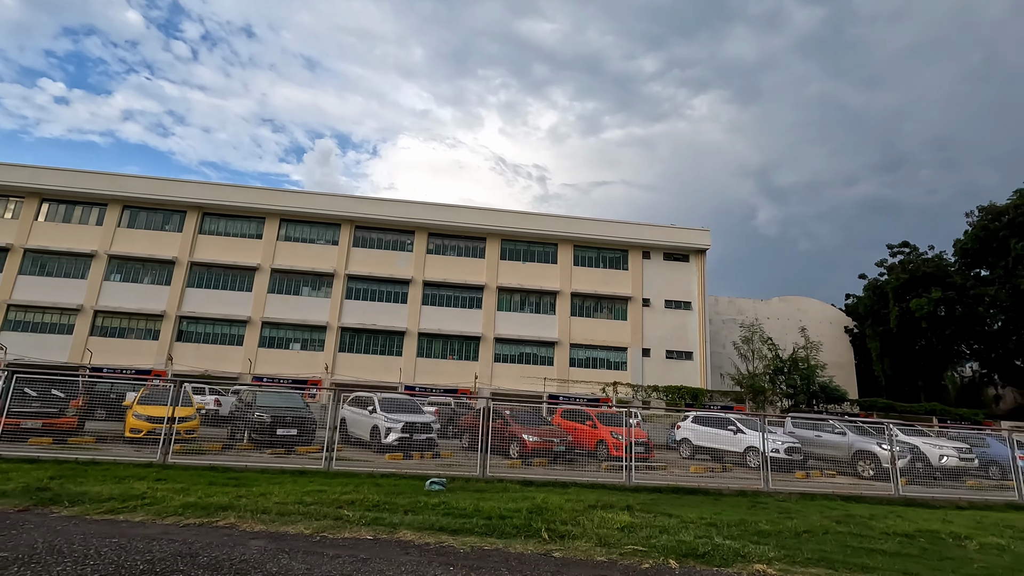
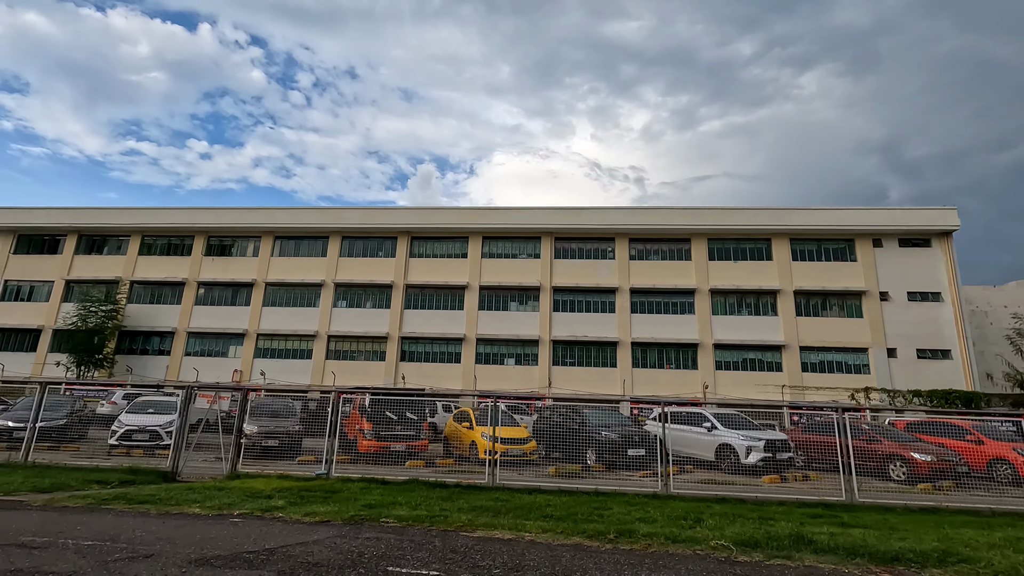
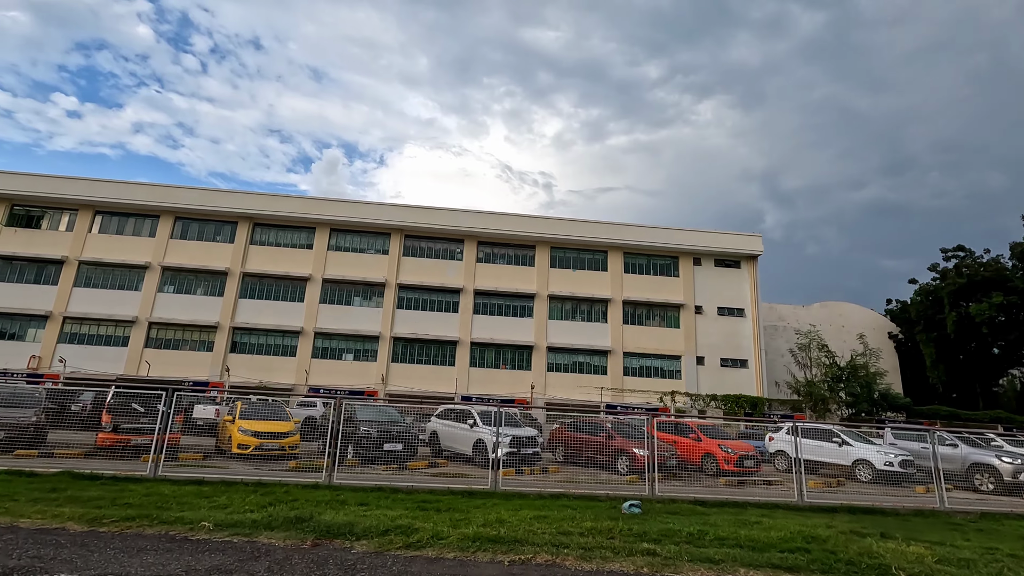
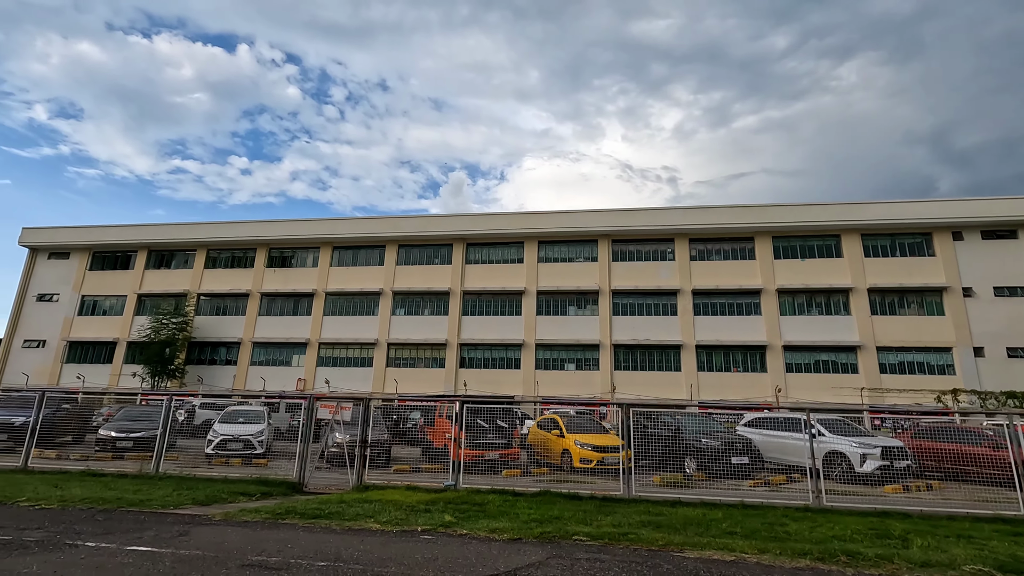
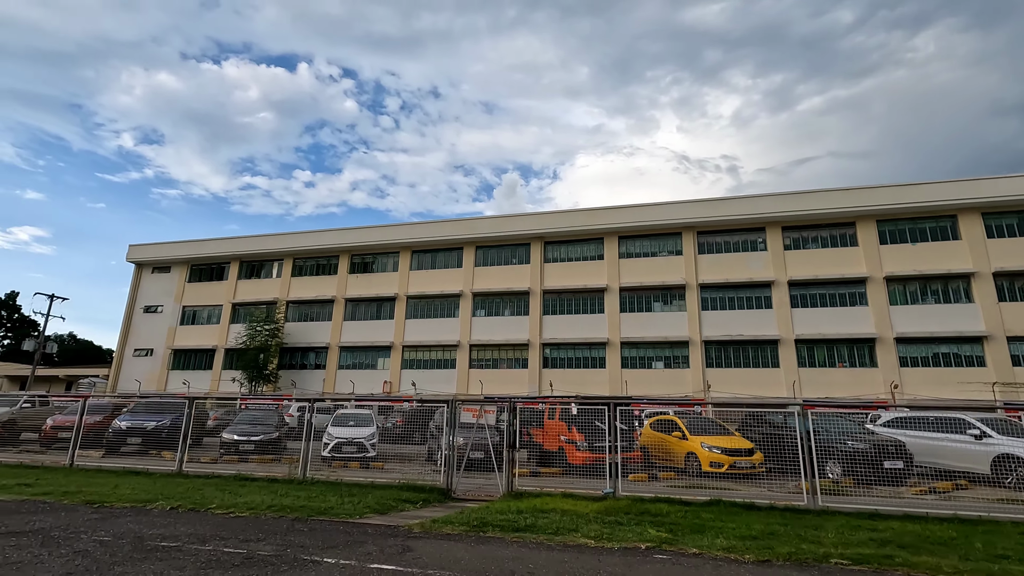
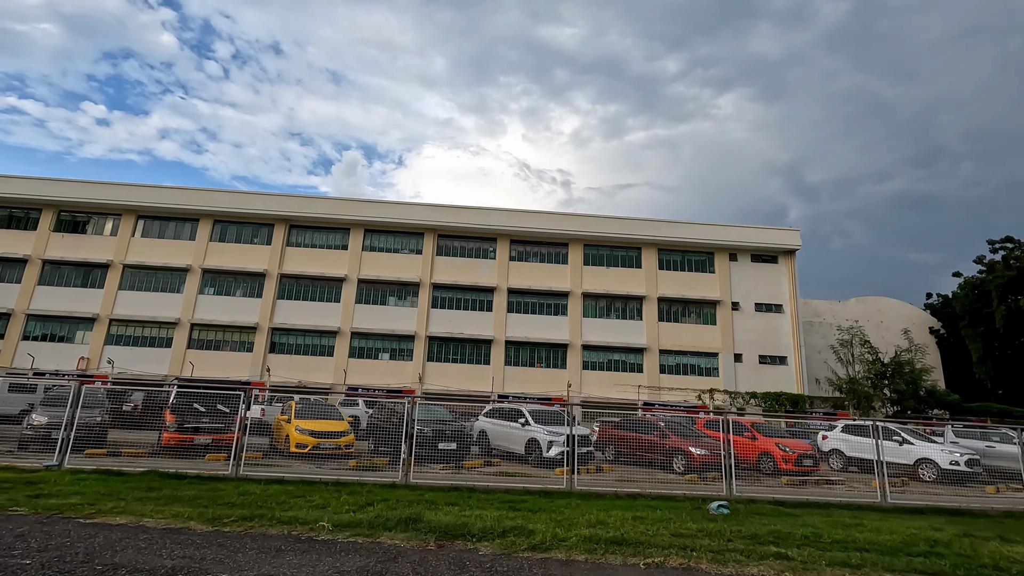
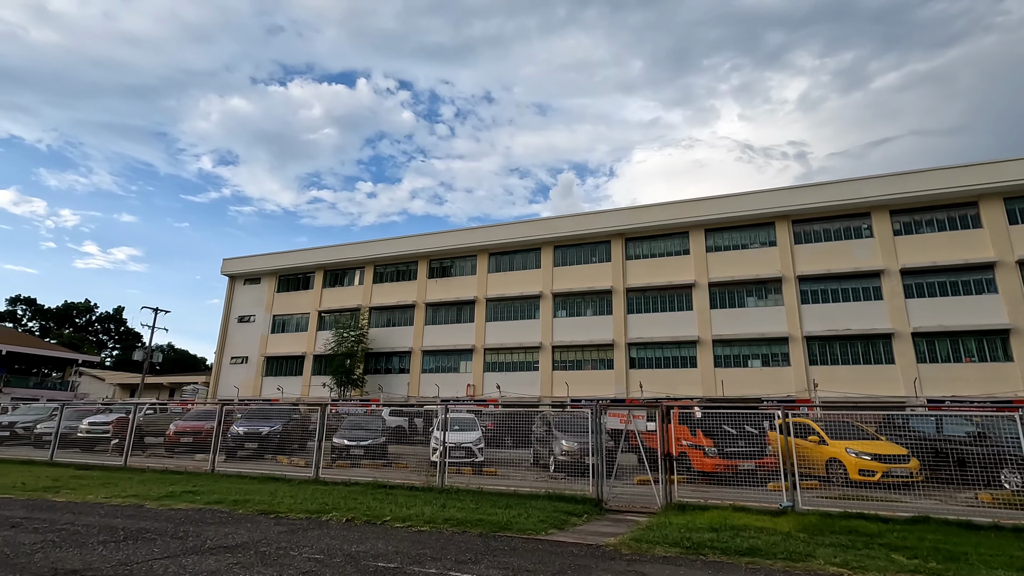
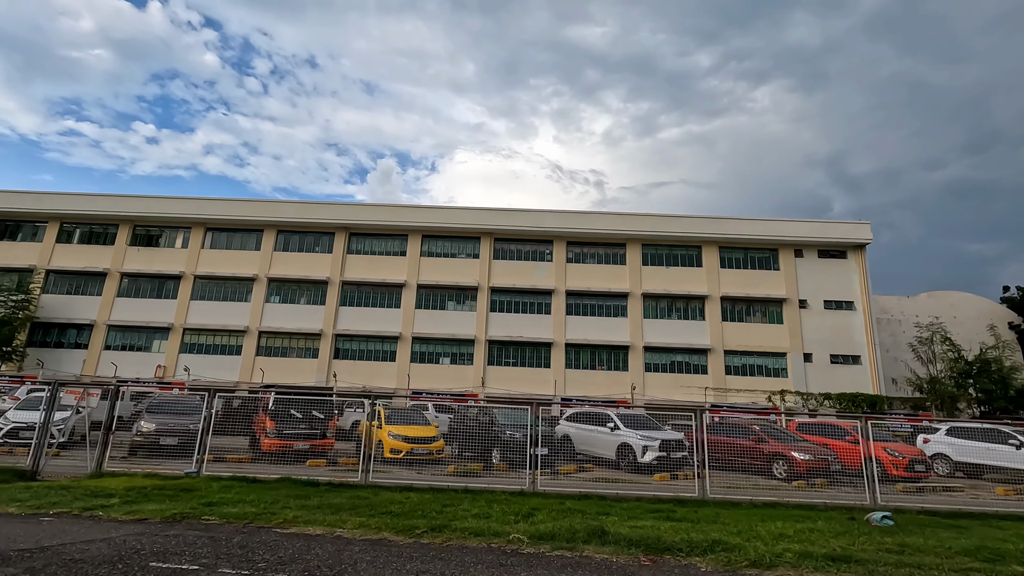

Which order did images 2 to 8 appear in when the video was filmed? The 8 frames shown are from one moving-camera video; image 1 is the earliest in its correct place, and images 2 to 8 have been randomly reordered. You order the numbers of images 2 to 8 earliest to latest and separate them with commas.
3, 6, 8, 2, 4, 5, 7
